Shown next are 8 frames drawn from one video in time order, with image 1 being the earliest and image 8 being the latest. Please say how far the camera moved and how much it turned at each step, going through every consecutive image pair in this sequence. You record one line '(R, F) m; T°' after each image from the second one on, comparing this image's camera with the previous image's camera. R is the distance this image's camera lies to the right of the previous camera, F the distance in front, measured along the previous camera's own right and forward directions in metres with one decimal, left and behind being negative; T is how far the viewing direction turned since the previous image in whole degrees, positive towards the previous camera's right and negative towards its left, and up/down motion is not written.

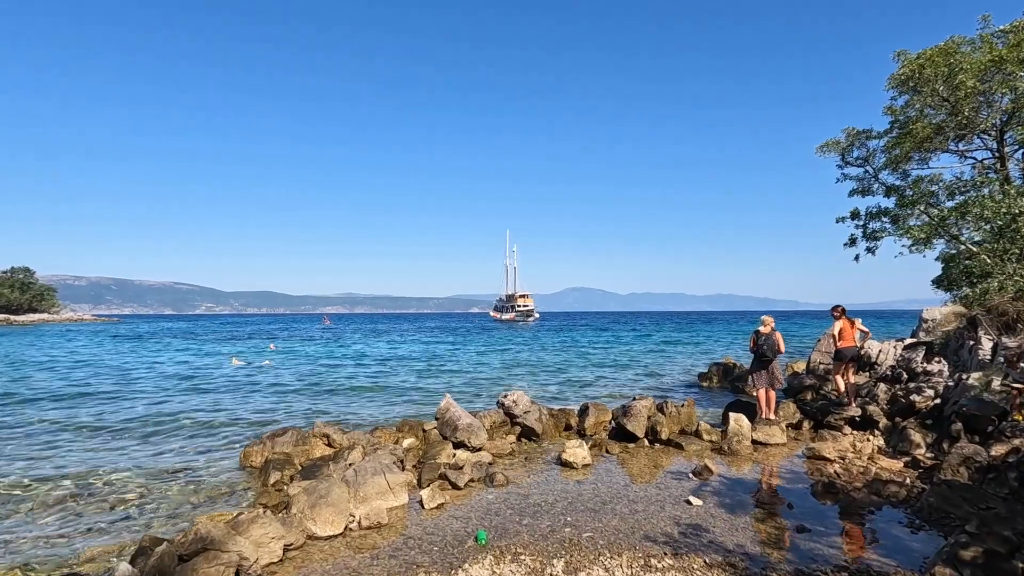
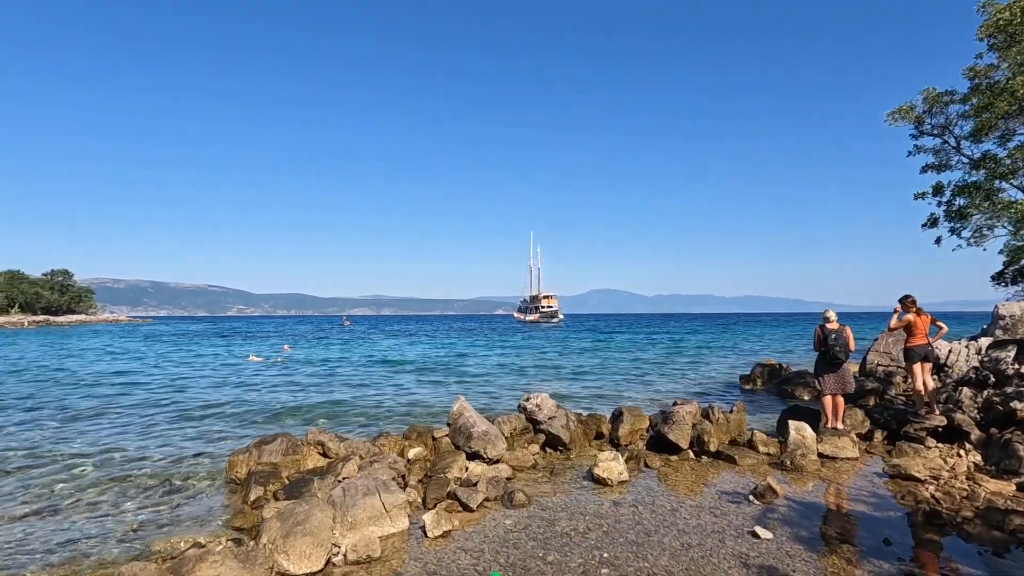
(+0.1, +2.0) m; -3°
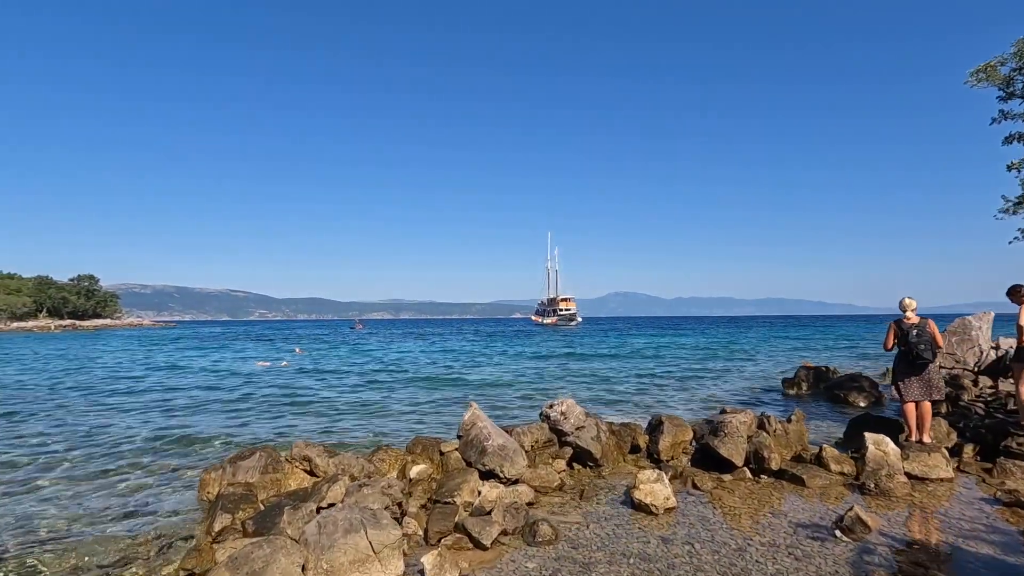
(-0.1, +2.0) m; -2°
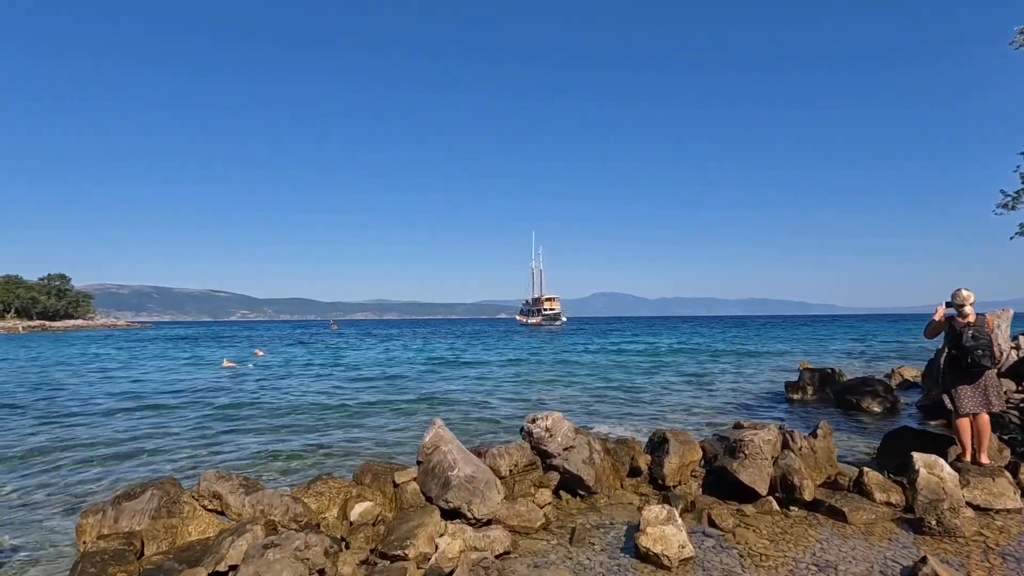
(+0.2, +2.2) m; +2°
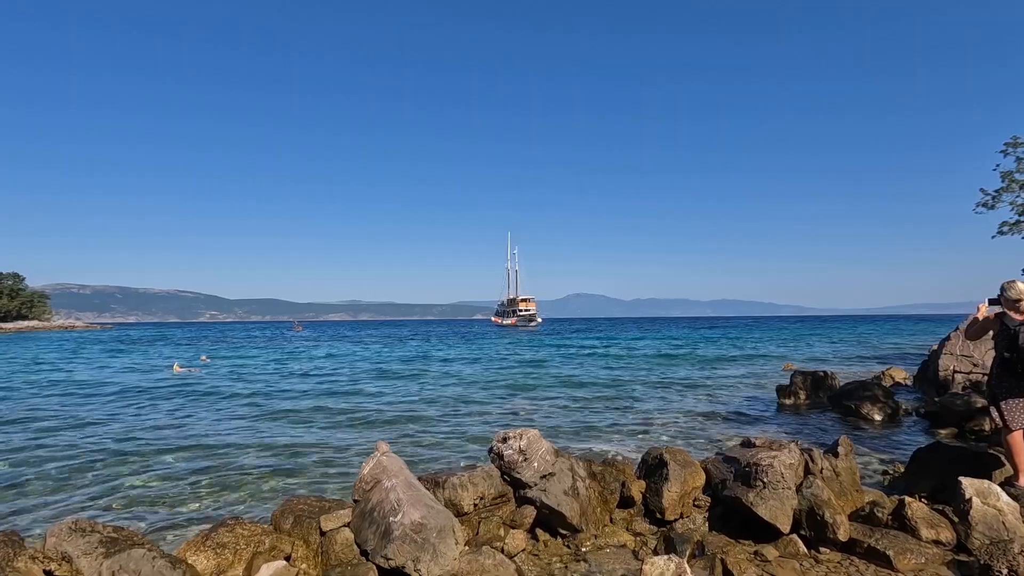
(+0.1, +1.9) m; +3°
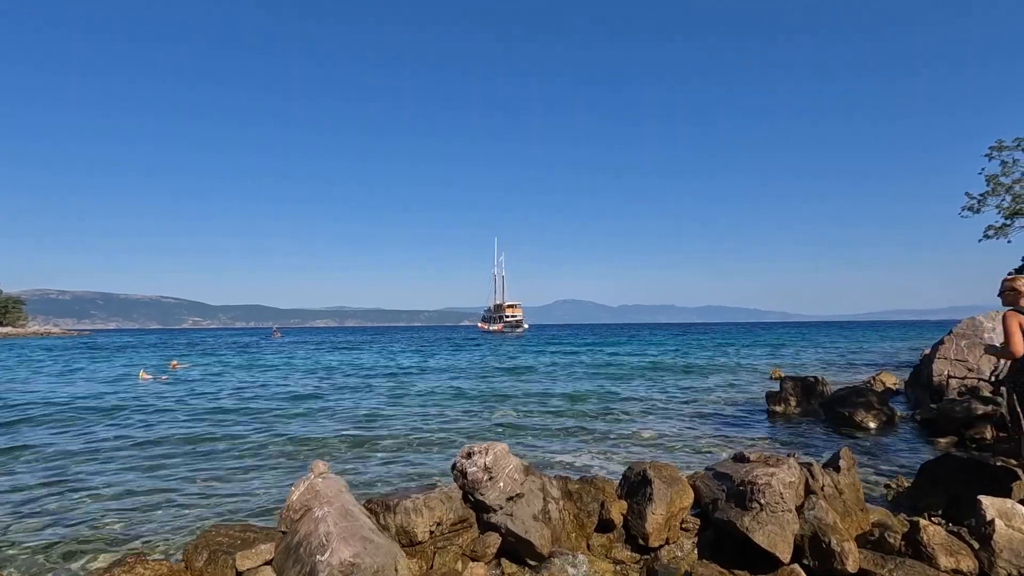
(+0.3, +1.0) m; +1°
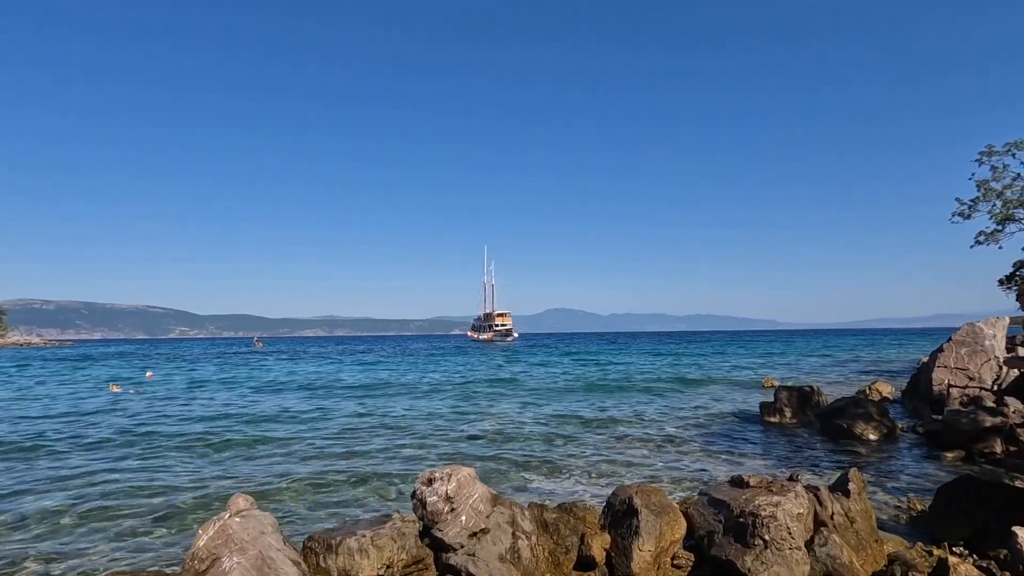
(+0.3, +1.0) m; +1°
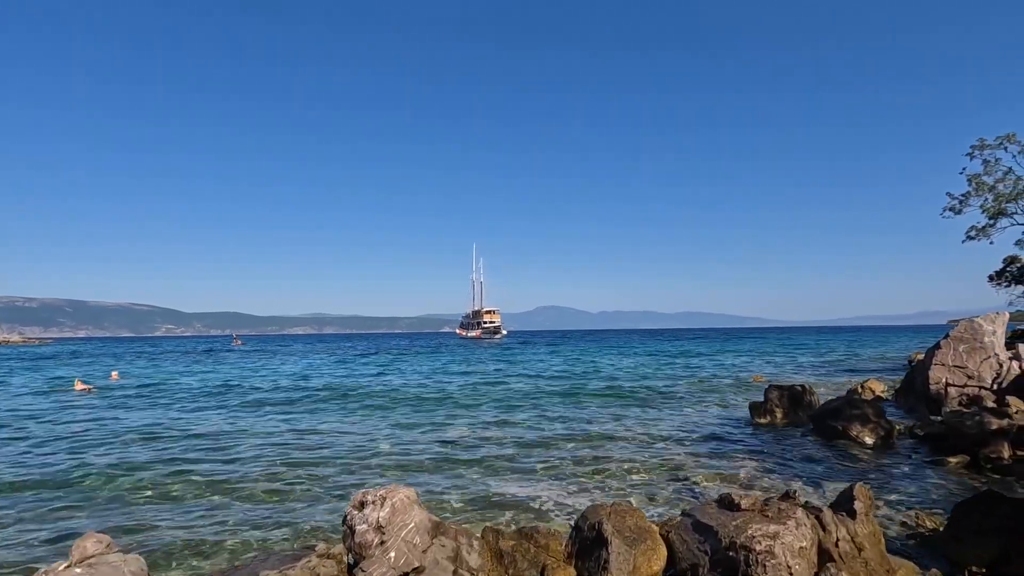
(+0.4, +1.2) m; +1°
